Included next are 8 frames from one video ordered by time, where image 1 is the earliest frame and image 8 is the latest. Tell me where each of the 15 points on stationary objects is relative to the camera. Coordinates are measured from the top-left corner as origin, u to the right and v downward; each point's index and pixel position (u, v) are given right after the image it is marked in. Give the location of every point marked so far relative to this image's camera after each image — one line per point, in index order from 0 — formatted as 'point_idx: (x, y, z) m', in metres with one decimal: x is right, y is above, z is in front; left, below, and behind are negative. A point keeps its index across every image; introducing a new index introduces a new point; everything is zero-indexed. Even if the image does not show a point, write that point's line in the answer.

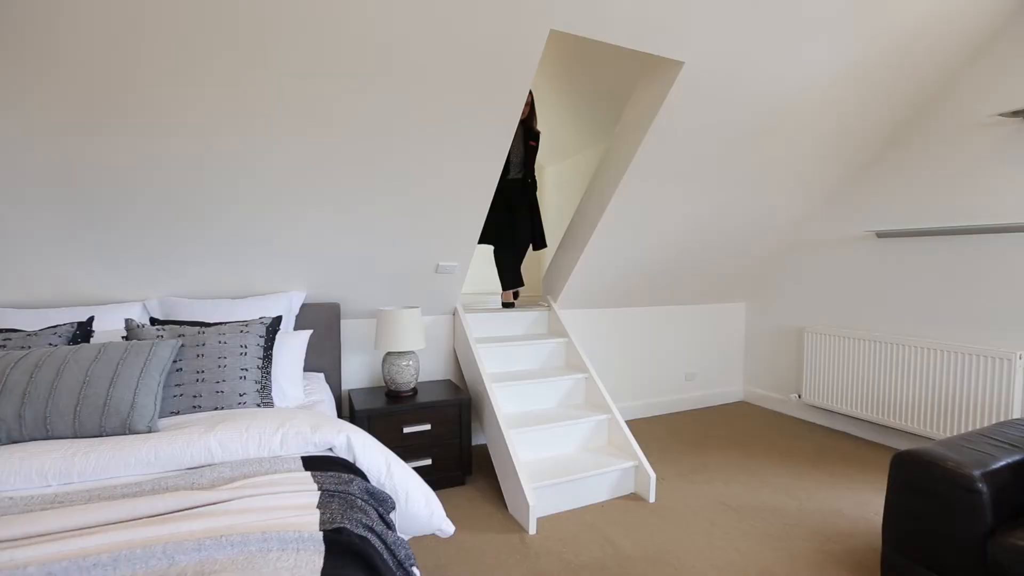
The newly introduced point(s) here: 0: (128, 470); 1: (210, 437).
0: (-1.0, -0.4, +1.2) m
1: (-0.8, -0.4, +1.3) m
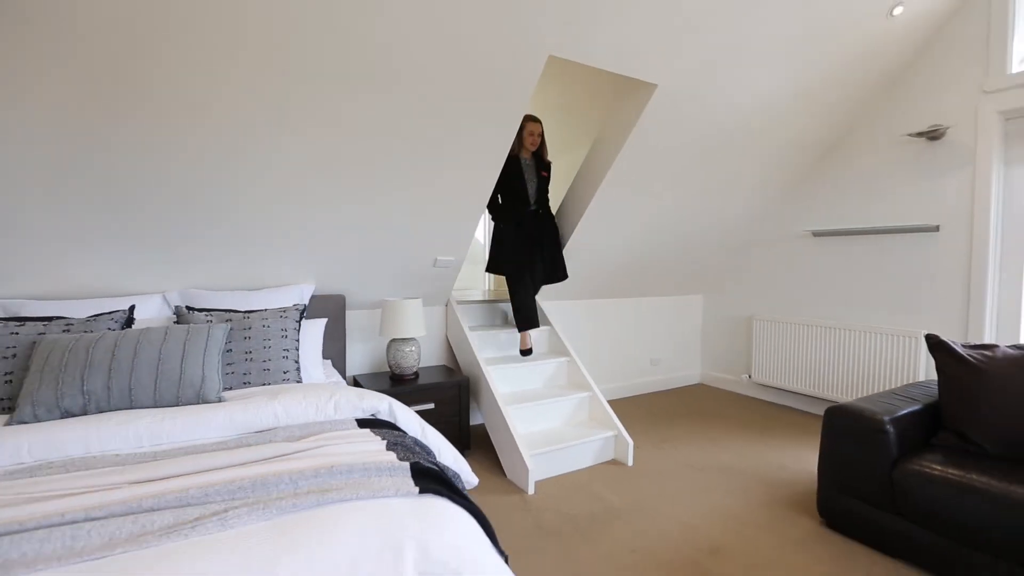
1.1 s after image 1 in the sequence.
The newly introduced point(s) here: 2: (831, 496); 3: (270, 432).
0: (-0.9, -0.4, +1.4) m
1: (-0.7, -0.4, +1.5) m
2: (+1.3, -0.9, +2.0) m
3: (-0.7, -0.4, +1.4) m
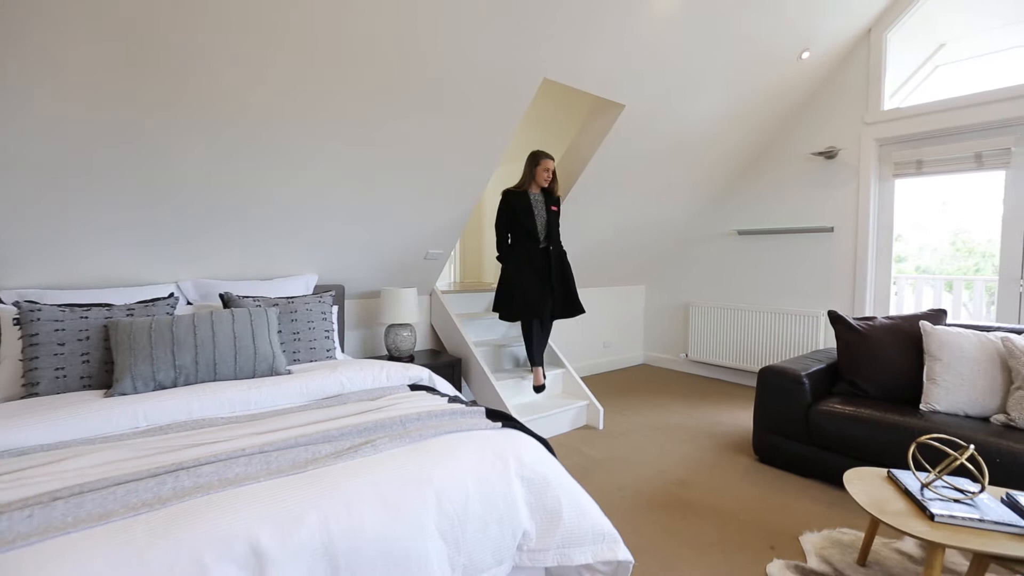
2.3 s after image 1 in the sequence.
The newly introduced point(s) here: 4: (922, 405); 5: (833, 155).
0: (-0.7, -0.4, +1.6) m
1: (-0.6, -0.3, +1.7) m
2: (+1.4, -0.8, +2.5) m
3: (-0.6, -0.4, +1.7) m
4: (+1.9, -0.5, +2.2) m
5: (+2.5, +1.0, +3.7) m
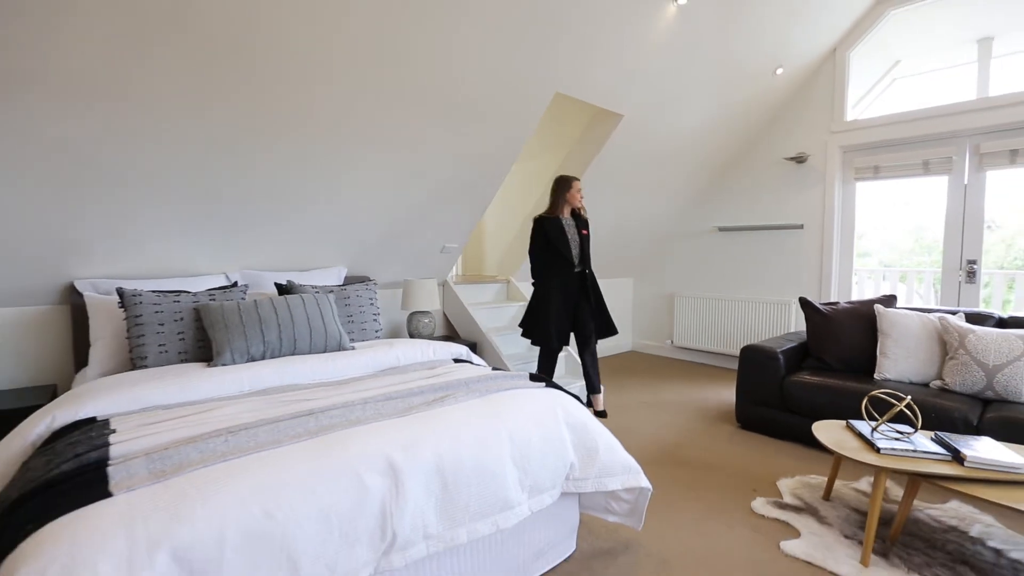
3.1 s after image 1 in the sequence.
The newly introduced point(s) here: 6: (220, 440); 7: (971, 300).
0: (-0.6, -0.3, +1.9) m
1: (-0.5, -0.3, +2.0) m
2: (+1.4, -0.7, +2.9) m
3: (-0.5, -0.3, +2.0) m
4: (+2.0, -0.5, +2.6) m
5: (+2.6, +1.1, +4.1) m
6: (-0.7, -0.4, +1.1) m
7: (+3.4, -0.1, +3.5) m
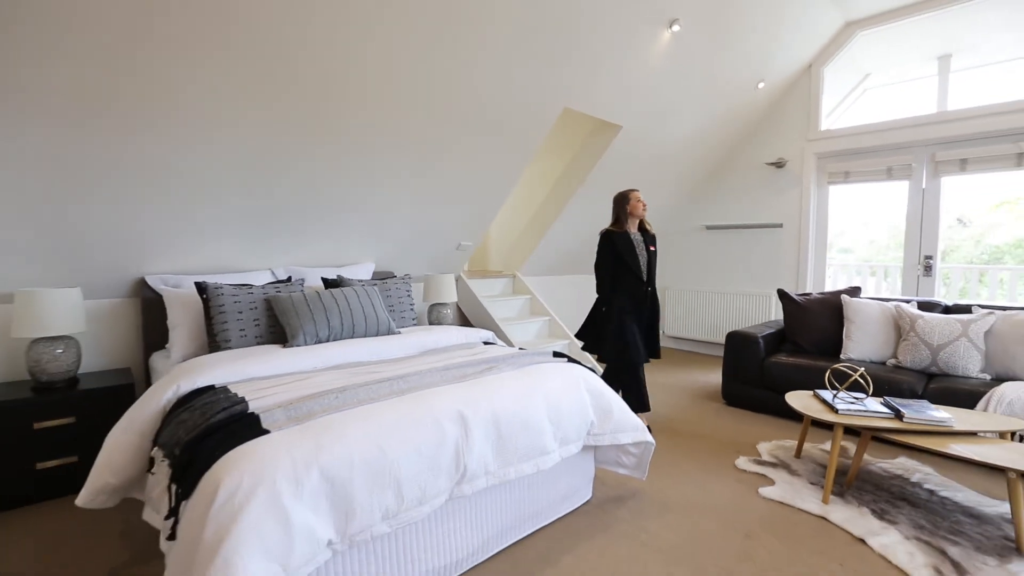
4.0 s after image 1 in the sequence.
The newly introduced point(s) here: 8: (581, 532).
0: (-0.5, -0.3, +2.2) m
1: (-0.4, -0.2, +2.4) m
2: (+1.5, -0.7, +3.3) m
3: (-0.3, -0.3, +2.3) m
4: (+2.1, -0.4, +3.0) m
5: (+2.6, +1.2, +4.5) m
6: (-0.6, -0.3, +1.5) m
7: (+3.5, 0.0, +3.9) m
8: (+0.3, -1.0, +1.8) m
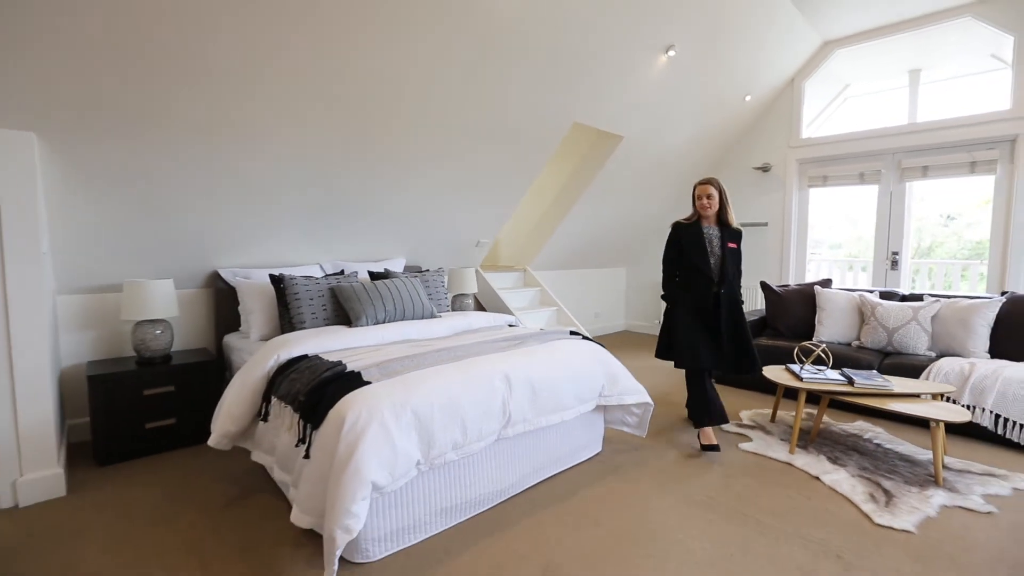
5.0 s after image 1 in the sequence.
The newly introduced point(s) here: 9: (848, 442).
0: (-0.4, -0.2, +2.7) m
1: (-0.3, -0.2, +2.8) m
2: (+1.7, -0.6, +3.8) m
3: (-0.2, -0.2, +2.8) m
4: (+2.2, -0.4, +3.5) m
5: (+2.7, +1.3, +5.0) m
6: (-0.4, -0.3, +1.9) m
7: (+3.6, 0.0, +4.4) m
8: (+0.4, -0.9, +2.3) m
9: (+1.8, -0.8, +2.6) m
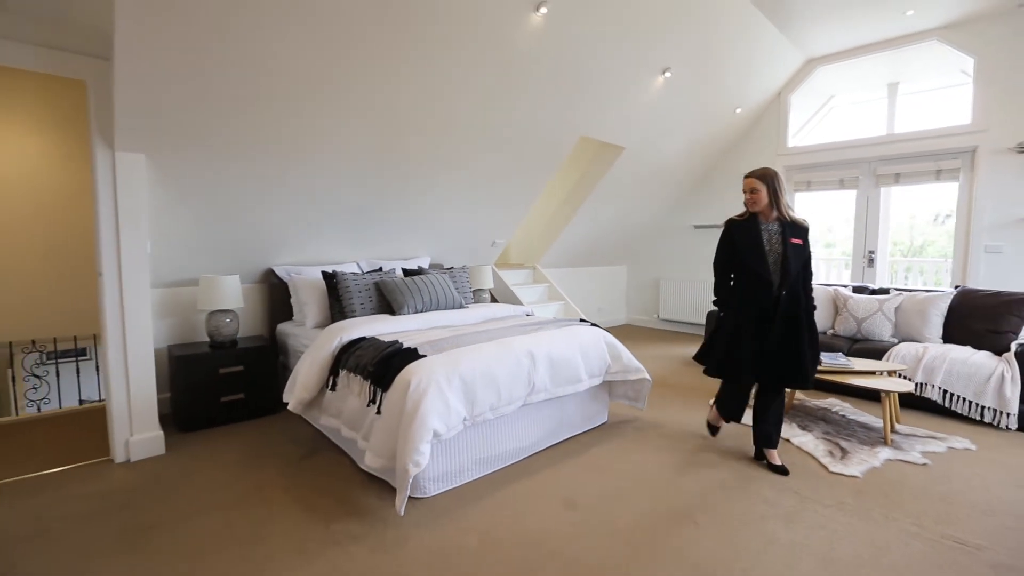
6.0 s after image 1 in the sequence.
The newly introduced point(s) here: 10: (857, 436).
0: (-0.2, -0.2, +3.1) m
1: (-0.1, -0.1, +3.3) m
2: (+1.8, -0.6, +4.3) m
3: (-0.1, -0.2, +3.2) m
4: (+2.4, -0.3, +3.9) m
5: (+2.8, +1.3, +5.4) m
6: (-0.3, -0.3, +2.4) m
7: (+3.7, +0.1, +4.8) m
8: (+0.5, -0.9, +2.8) m
9: (+2.0, -0.8, +3.0) m
10: (+2.0, -0.9, +2.7) m
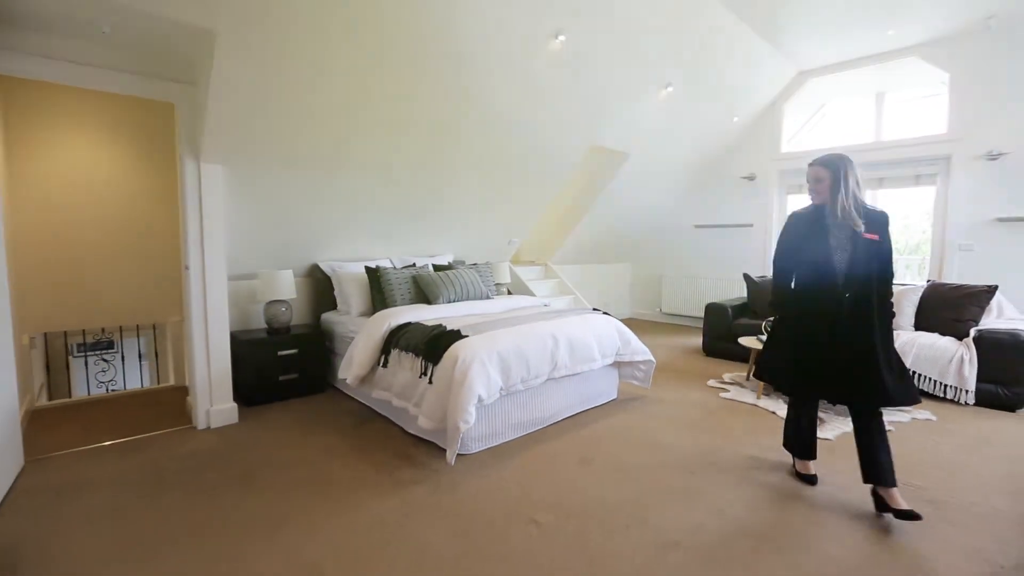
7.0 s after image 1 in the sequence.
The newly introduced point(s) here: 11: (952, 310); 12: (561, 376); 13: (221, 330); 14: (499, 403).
0: (-0.1, -0.1, +3.5) m
1: (0.0, -0.1, +3.7) m
2: (+1.9, -0.5, +4.7) m
3: (+0.1, -0.1, +3.6) m
4: (+2.5, -0.3, +4.3) m
5: (+3.0, +1.4, +5.8) m
6: (-0.2, -0.2, +2.8) m
7: (+3.9, +0.1, +5.2) m
8: (+0.7, -0.8, +3.2) m
9: (+2.1, -0.8, +3.4) m
10: (+2.1, -0.8, +3.1) m
11: (+3.3, -0.2, +3.6) m
12: (+0.3, -0.5, +2.9) m
13: (-1.8, -0.3, +3.0) m
14: (-0.1, -0.6, +2.6) m
